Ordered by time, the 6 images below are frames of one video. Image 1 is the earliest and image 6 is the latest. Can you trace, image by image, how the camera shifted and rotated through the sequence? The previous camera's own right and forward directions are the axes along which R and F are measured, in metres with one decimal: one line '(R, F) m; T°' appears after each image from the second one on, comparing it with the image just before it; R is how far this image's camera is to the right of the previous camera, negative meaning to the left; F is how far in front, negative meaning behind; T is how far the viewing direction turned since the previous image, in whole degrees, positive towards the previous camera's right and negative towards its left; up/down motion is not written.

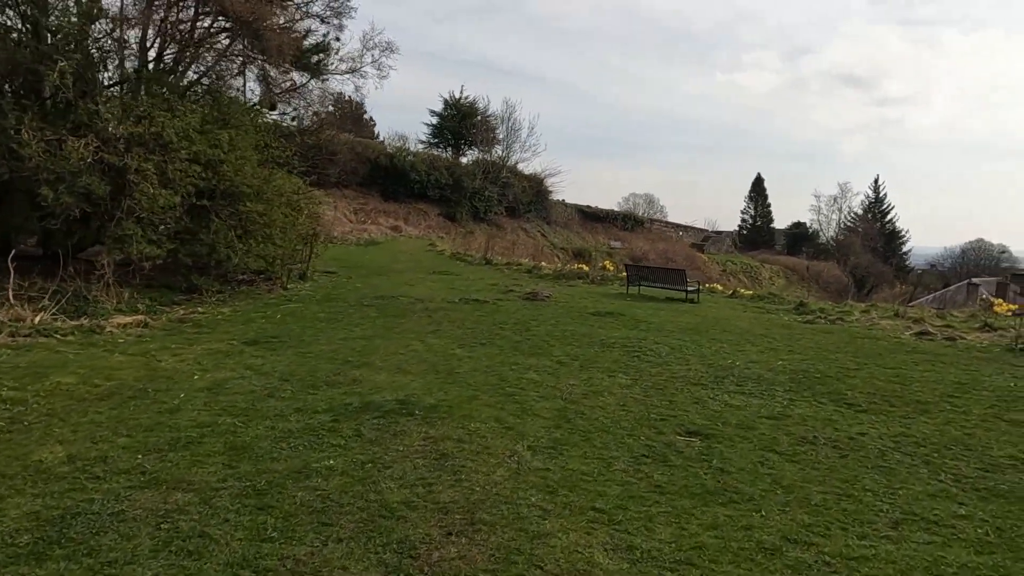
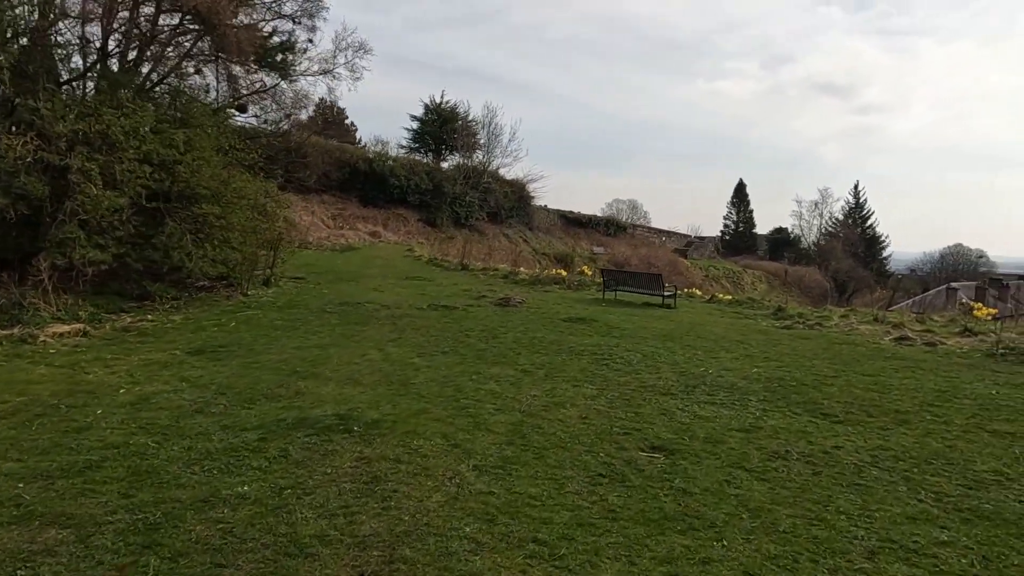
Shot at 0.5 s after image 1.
(+0.3, +0.4) m; +1°
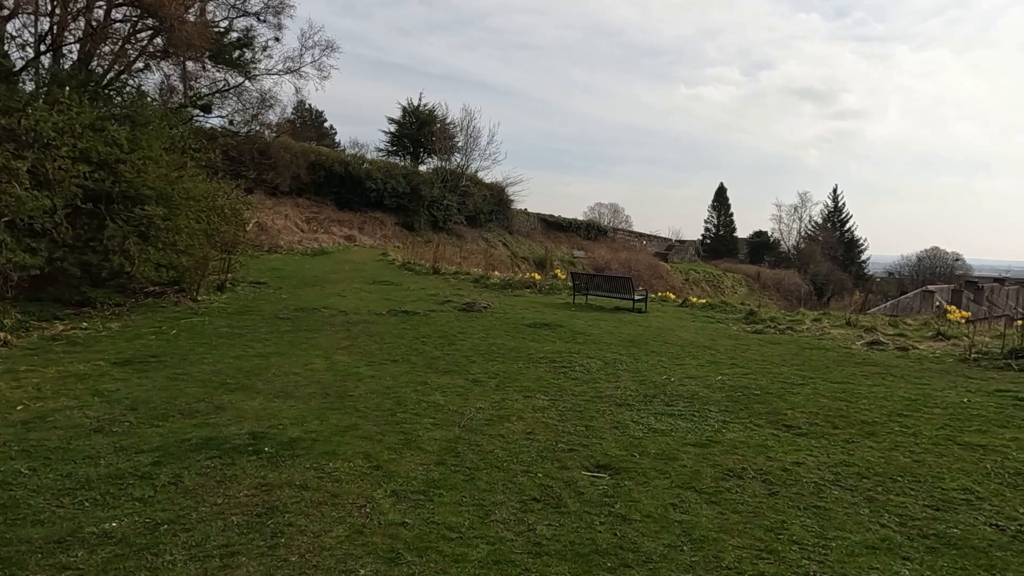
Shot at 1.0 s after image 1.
(+0.3, +0.4) m; +1°
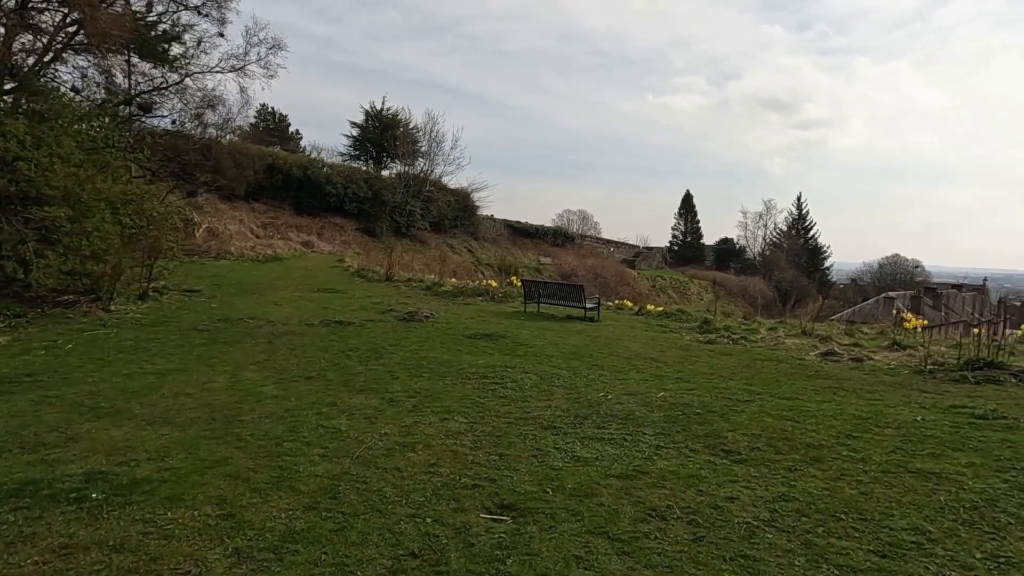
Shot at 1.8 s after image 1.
(+0.5, +0.6) m; +2°
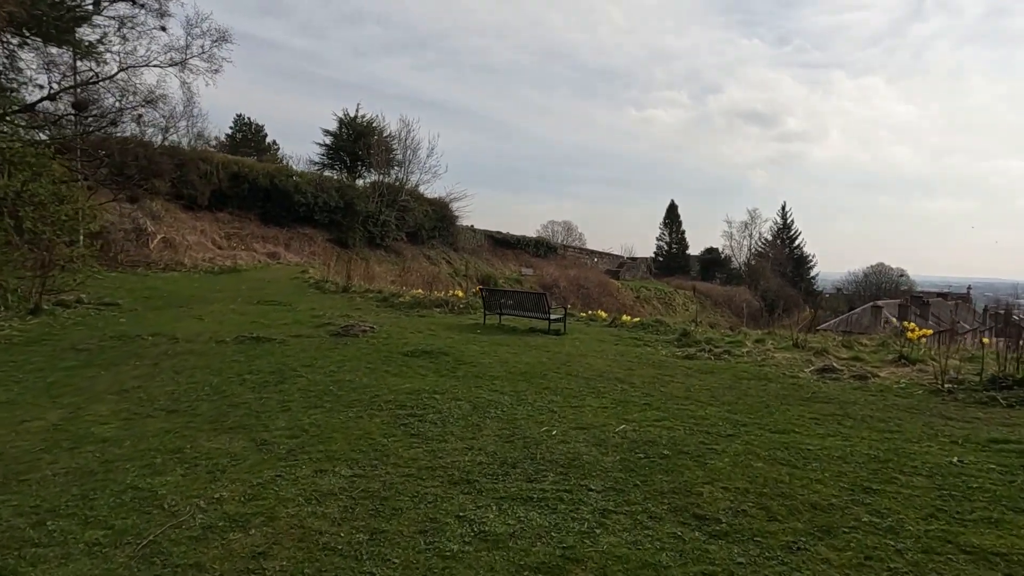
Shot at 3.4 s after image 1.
(+0.5, +1.4) m; +1°
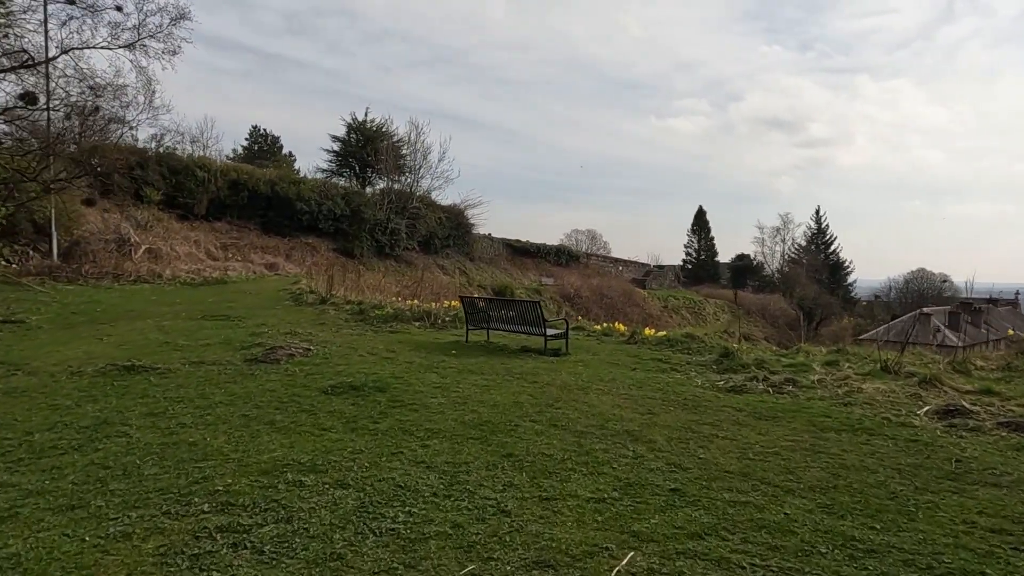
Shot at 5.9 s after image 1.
(+0.5, +2.6) m; -2°
